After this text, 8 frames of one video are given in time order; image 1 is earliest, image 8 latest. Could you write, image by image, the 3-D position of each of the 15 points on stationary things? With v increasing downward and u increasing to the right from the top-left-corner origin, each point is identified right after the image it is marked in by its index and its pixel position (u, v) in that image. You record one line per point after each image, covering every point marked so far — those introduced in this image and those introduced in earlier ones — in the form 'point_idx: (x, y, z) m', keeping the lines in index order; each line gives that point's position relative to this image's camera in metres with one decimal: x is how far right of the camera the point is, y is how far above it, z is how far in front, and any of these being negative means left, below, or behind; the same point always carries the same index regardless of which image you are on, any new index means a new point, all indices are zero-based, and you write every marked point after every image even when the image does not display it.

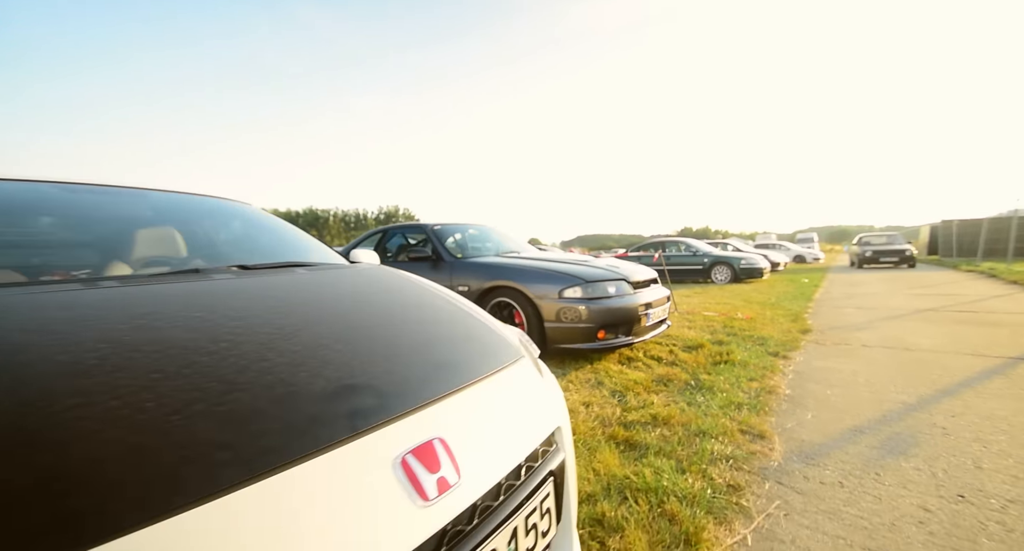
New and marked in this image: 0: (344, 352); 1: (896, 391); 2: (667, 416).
0: (-0.4, -0.2, +1.1) m
1: (+2.7, -0.8, +3.0) m
2: (+0.9, -0.8, +2.5) m
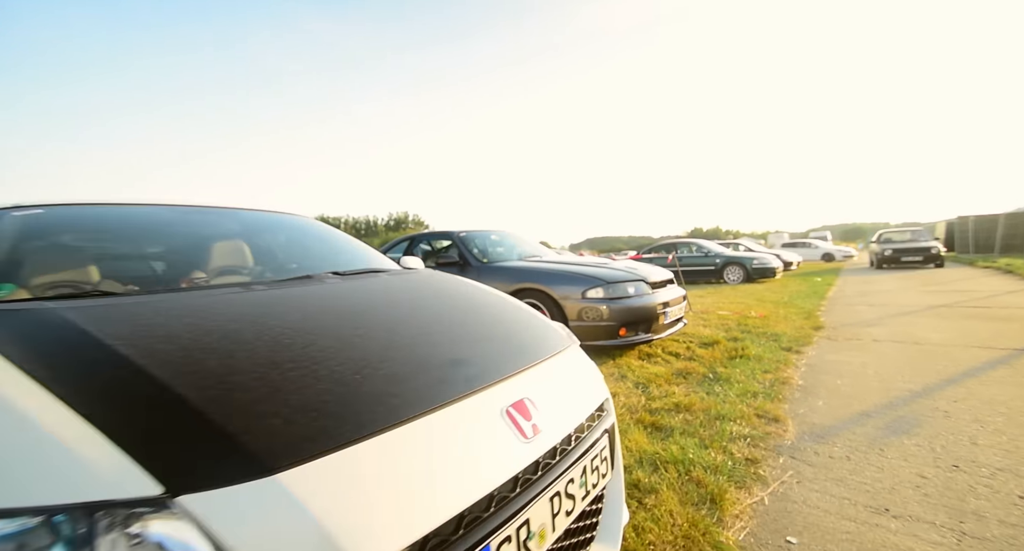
0: (-0.2, -0.2, +1.4) m
1: (+3.0, -0.8, +3.2) m
2: (+1.1, -0.8, +2.8) m
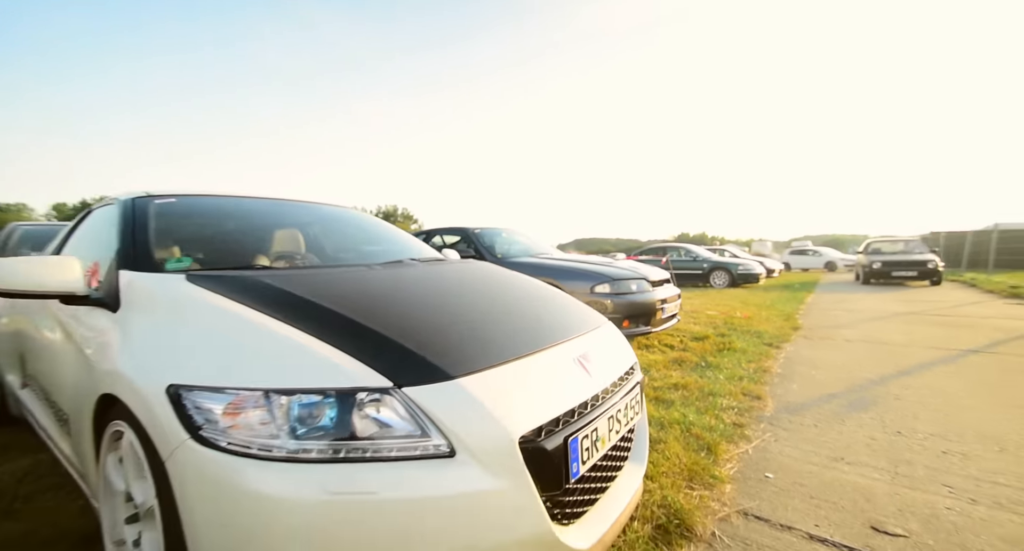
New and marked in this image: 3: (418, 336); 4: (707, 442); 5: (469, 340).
0: (0.0, -0.2, +1.9) m
1: (+3.1, -0.8, +3.8) m
2: (+1.3, -0.8, +3.2) m
3: (-0.3, -0.2, +1.4) m
4: (+1.0, -0.9, +2.3) m
5: (-0.1, -0.2, +1.4) m
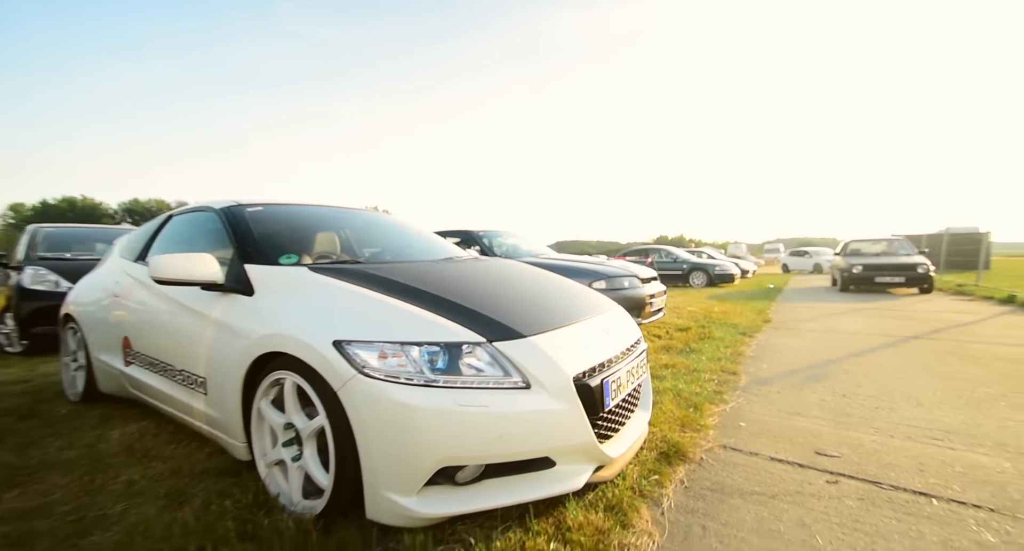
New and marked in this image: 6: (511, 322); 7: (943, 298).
0: (+0.2, -0.1, +2.4) m
1: (+3.2, -0.8, +4.4) m
2: (+1.4, -0.8, +3.8) m
3: (-0.1, -0.1, +1.9) m
4: (+1.2, -0.8, +2.8) m
5: (+0.1, -0.2, +2.0) m
6: (0.0, -0.2, +1.8) m
7: (+9.9, -0.5, +9.8) m
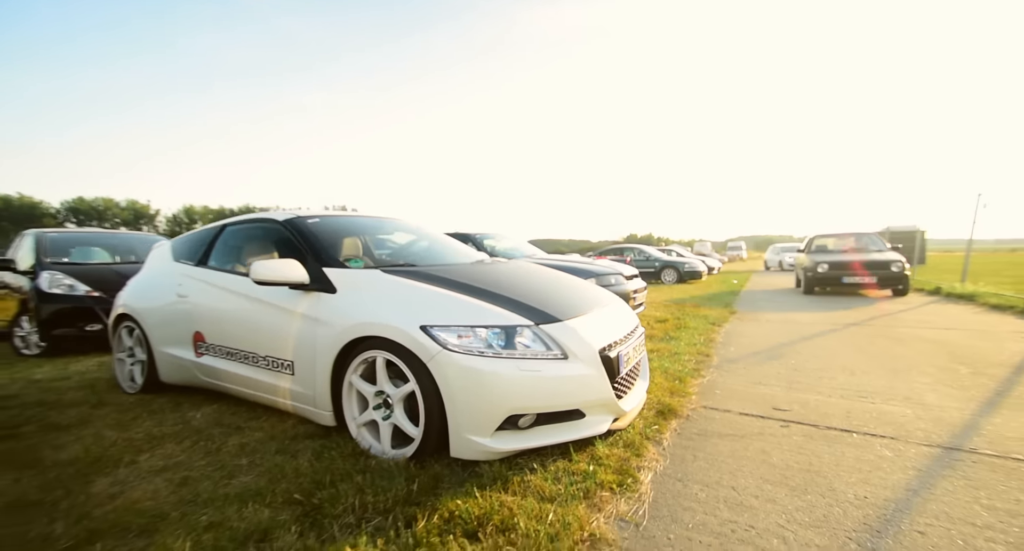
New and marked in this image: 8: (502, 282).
0: (+0.4, -0.1, +2.9) m
1: (+3.3, -0.8, +5.2) m
2: (+1.5, -0.8, +4.4) m
3: (+0.1, -0.1, +2.4) m
4: (+1.3, -0.8, +3.4) m
5: (+0.3, -0.2, +2.5) m
6: (+0.2, -0.2, +2.4) m
7: (+9.6, -0.4, +11.0) m
8: (-0.1, 0.0, +2.8) m
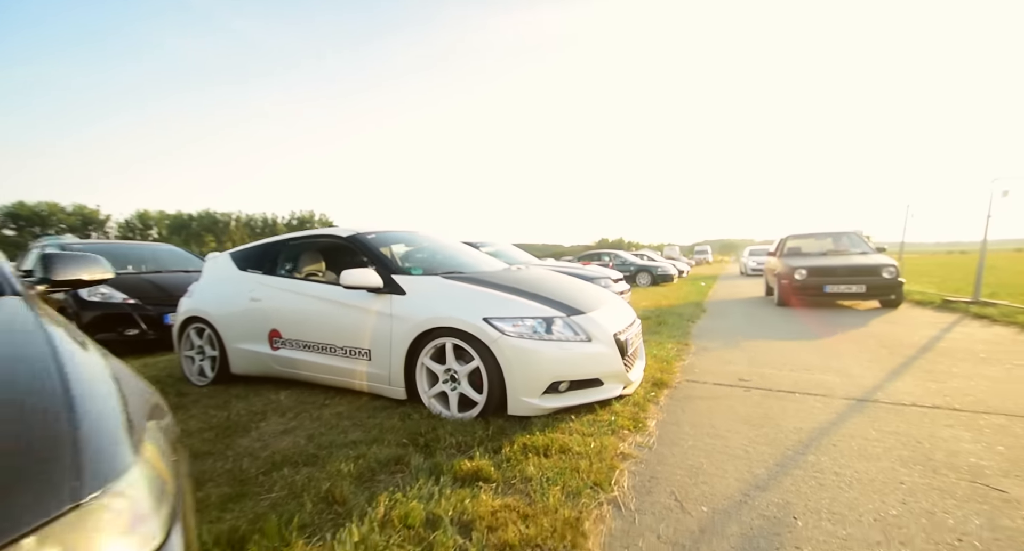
0: (+0.6, -0.1, +3.7) m
1: (+3.3, -0.8, +6.1) m
2: (+1.6, -0.8, +5.3) m
3: (+0.3, -0.2, +3.2) m
4: (+1.5, -0.8, +4.2) m
5: (+0.5, -0.2, +3.3) m
6: (+0.4, -0.2, +3.1) m
7: (+9.3, -0.4, +12.3) m
8: (+0.1, -0.1, +3.5) m
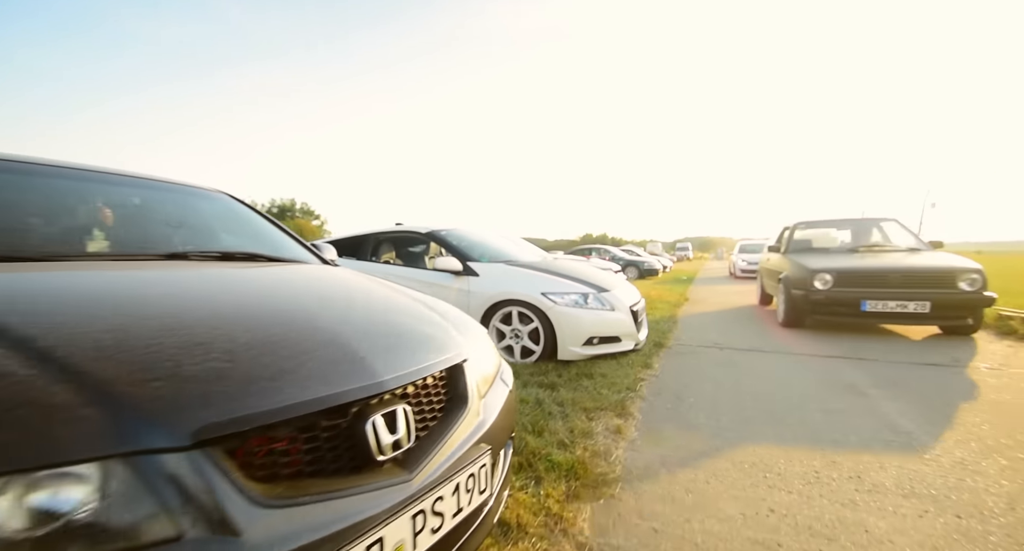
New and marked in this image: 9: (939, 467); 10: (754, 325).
0: (+1.0, 0.0, +4.9) m
1: (+3.6, -0.7, +7.4) m
2: (+2.0, -0.7, +6.5) m
3: (+0.8, -0.1, +4.4) m
4: (+1.9, -0.7, +5.5) m
5: (+0.9, -0.1, +4.5) m
6: (+0.9, -0.1, +4.3) m
7: (+9.4, -0.3, +13.9) m
8: (+0.6, +0.1, +4.7) m
9: (+2.0, -0.9, +2.0) m
10: (+3.8, -0.7, +6.7) m
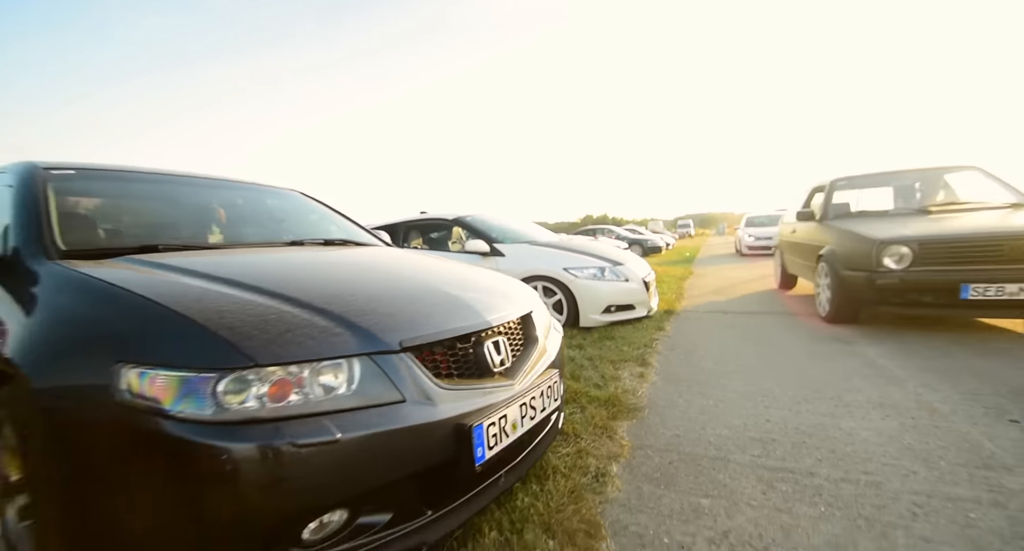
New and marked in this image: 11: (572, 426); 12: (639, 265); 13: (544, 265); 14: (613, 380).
0: (+1.3, +0.3, +5.4) m
1: (+3.9, -0.2, +7.9) m
2: (+2.3, -0.3, +7.0) m
3: (+1.0, +0.2, +4.9) m
4: (+2.2, -0.4, +6.0) m
5: (+1.2, +0.2, +5.0) m
6: (+1.1, +0.2, +4.8) m
7: (+9.7, +0.7, +14.3) m
8: (+0.8, +0.3, +5.2) m
9: (+2.3, -0.7, +2.5) m
10: (+4.1, -0.2, +7.2) m
11: (+0.3, -0.8, +2.1) m
12: (+1.5, +0.1, +5.1) m
13: (+0.3, +0.1, +4.6) m
14: (+0.7, -0.7, +2.8) m
